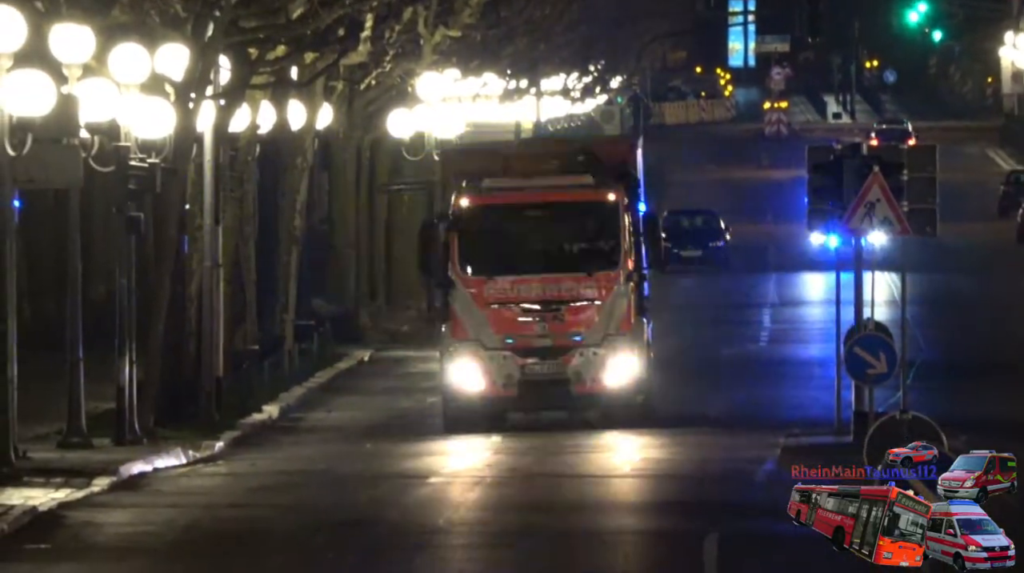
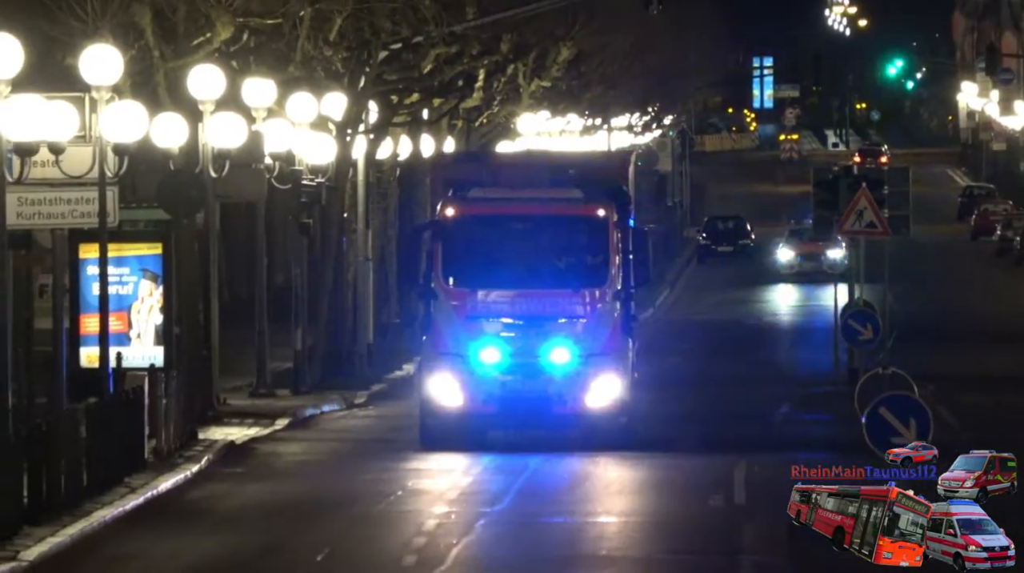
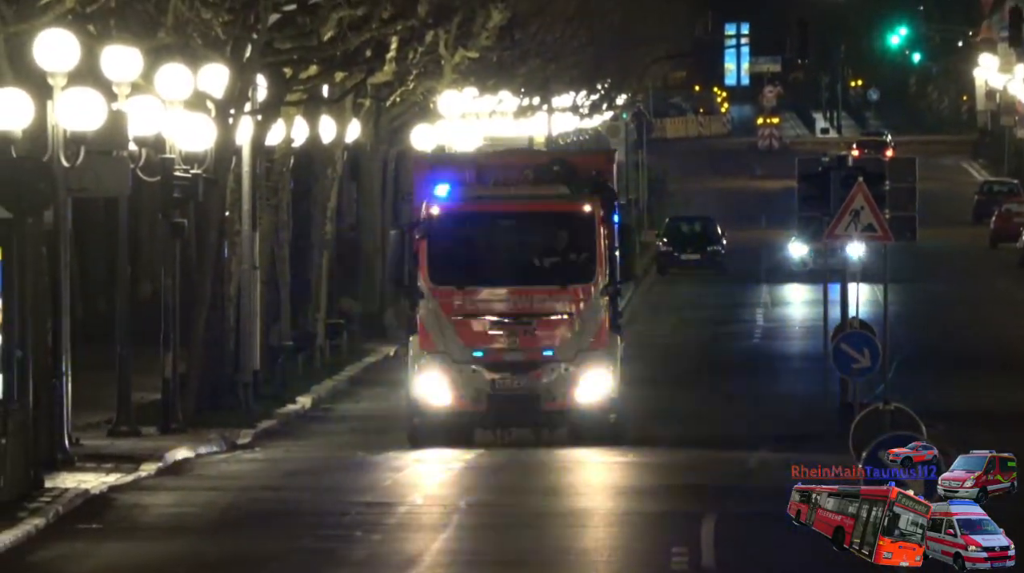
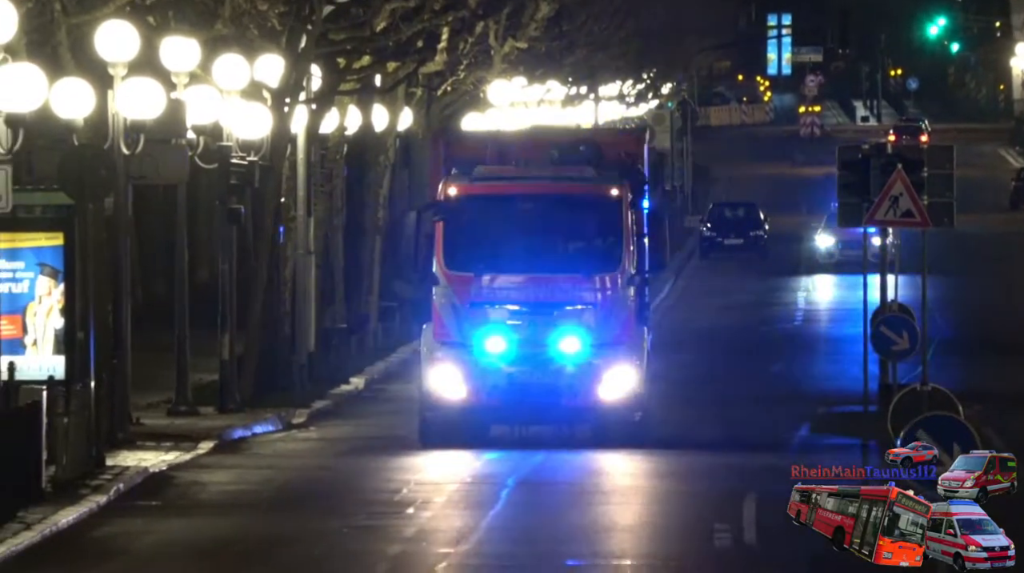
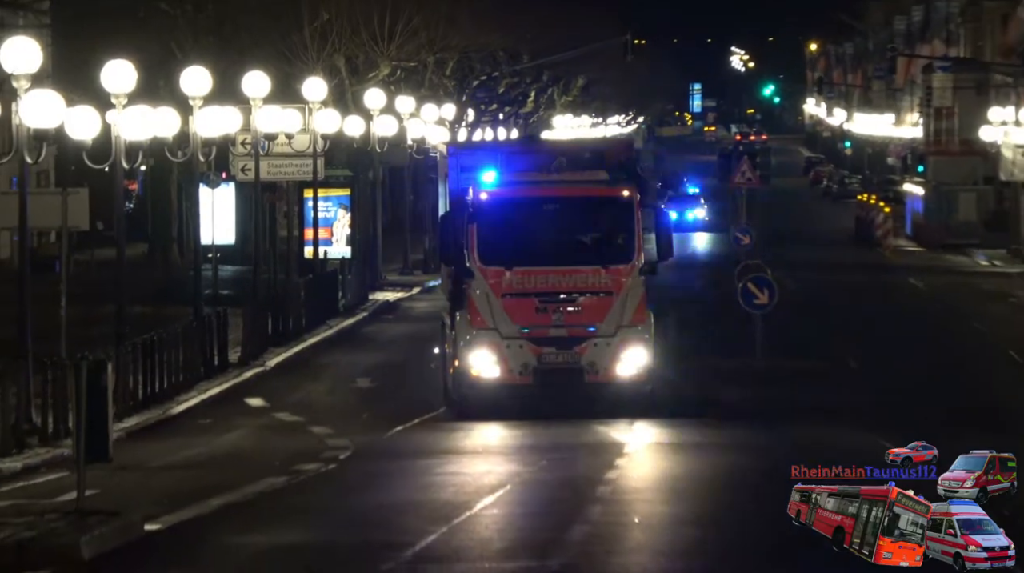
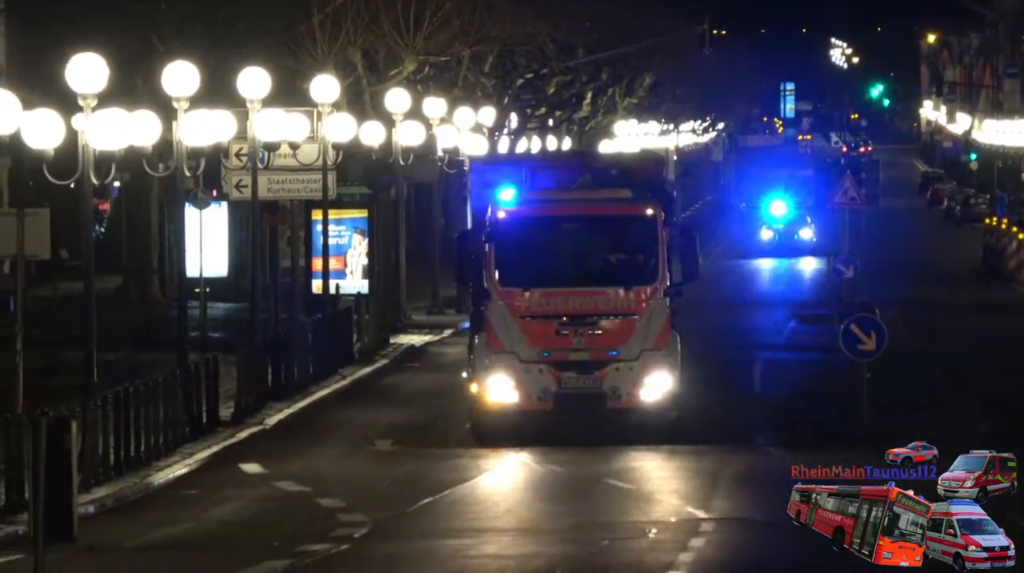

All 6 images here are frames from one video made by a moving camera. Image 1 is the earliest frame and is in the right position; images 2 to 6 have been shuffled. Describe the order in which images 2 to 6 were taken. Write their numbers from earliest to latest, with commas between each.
3, 4, 2, 6, 5
